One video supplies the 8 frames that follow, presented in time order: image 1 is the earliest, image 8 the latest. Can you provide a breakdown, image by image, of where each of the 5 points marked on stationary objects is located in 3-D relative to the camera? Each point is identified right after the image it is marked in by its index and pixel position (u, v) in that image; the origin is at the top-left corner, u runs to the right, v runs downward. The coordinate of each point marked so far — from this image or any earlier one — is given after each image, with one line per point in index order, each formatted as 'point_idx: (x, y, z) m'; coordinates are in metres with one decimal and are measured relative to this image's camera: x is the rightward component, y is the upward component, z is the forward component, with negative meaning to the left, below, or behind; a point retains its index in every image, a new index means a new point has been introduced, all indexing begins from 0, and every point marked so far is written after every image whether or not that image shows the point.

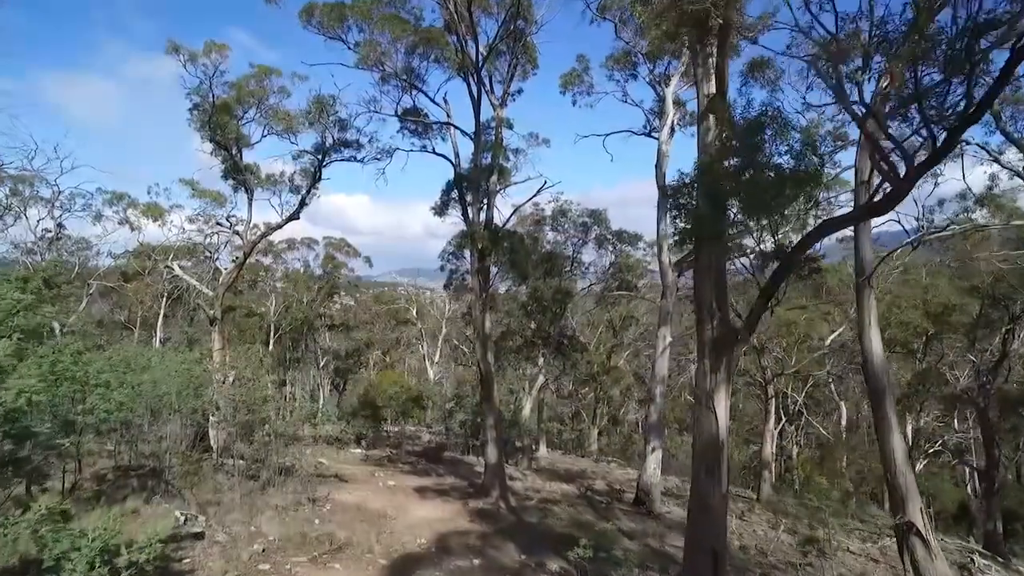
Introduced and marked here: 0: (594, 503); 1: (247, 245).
0: (+1.5, -4.0, +12.2) m
1: (-5.7, +0.9, +14.1) m
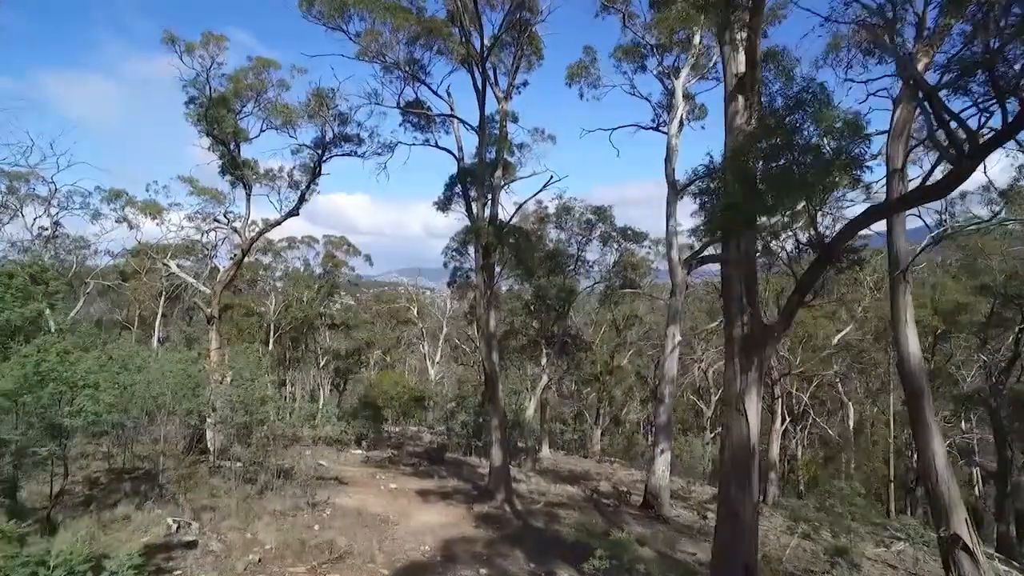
0: (+1.6, -4.0, +11.9) m
1: (-5.6, +1.0, +13.8) m
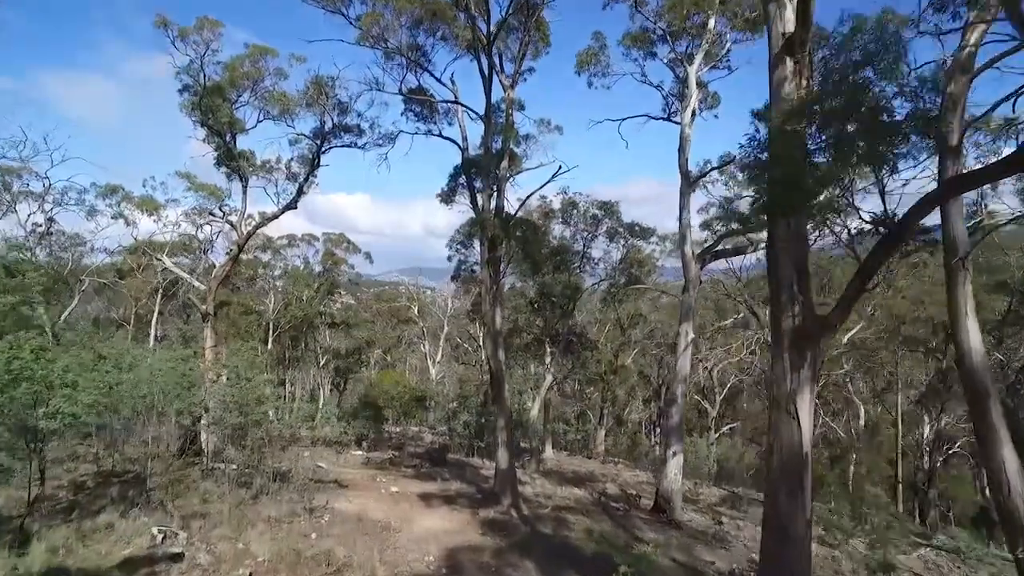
0: (+1.7, -3.9, +11.5) m
1: (-5.5, +1.0, +13.3) m
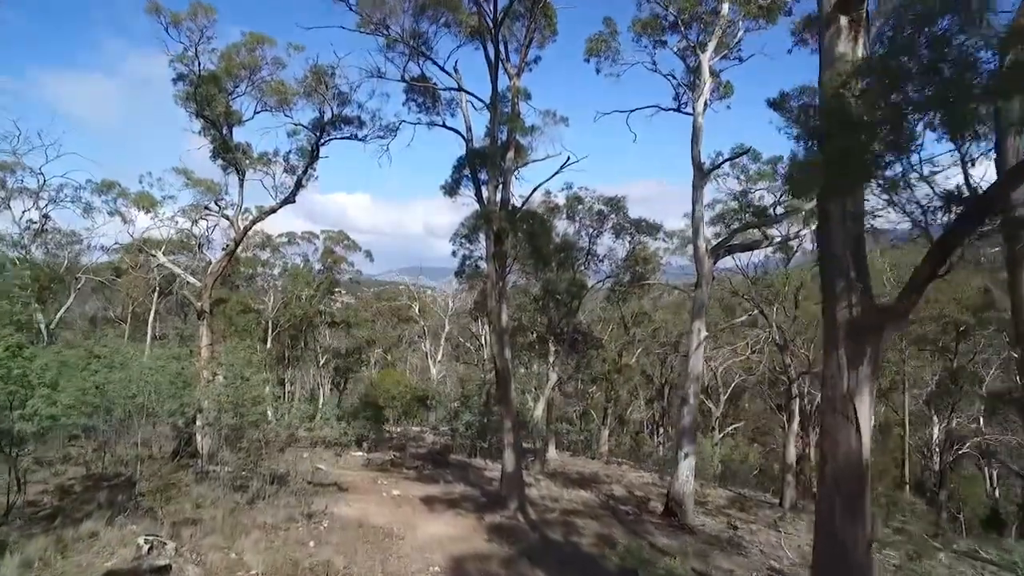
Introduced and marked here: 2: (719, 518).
0: (+1.8, -3.8, +11.1) m
1: (-5.4, +1.1, +12.9) m
2: (+4.0, -4.5, +12.8) m
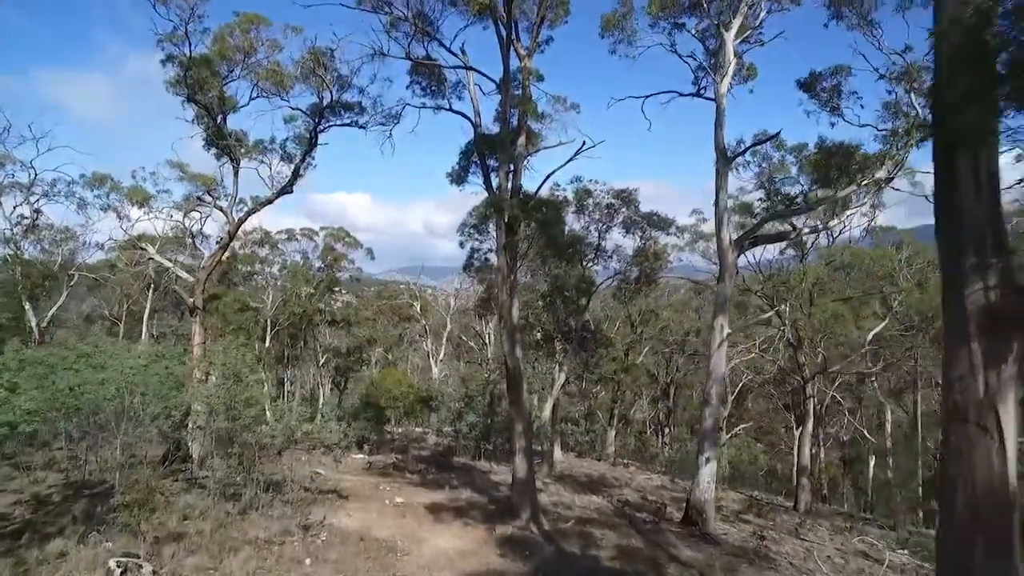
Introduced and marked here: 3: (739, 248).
0: (+2.0, -3.7, +10.4) m
1: (-5.2, +1.2, +12.3) m
2: (+4.2, -4.4, +12.1) m
3: (+3.5, +0.6, +10.0) m
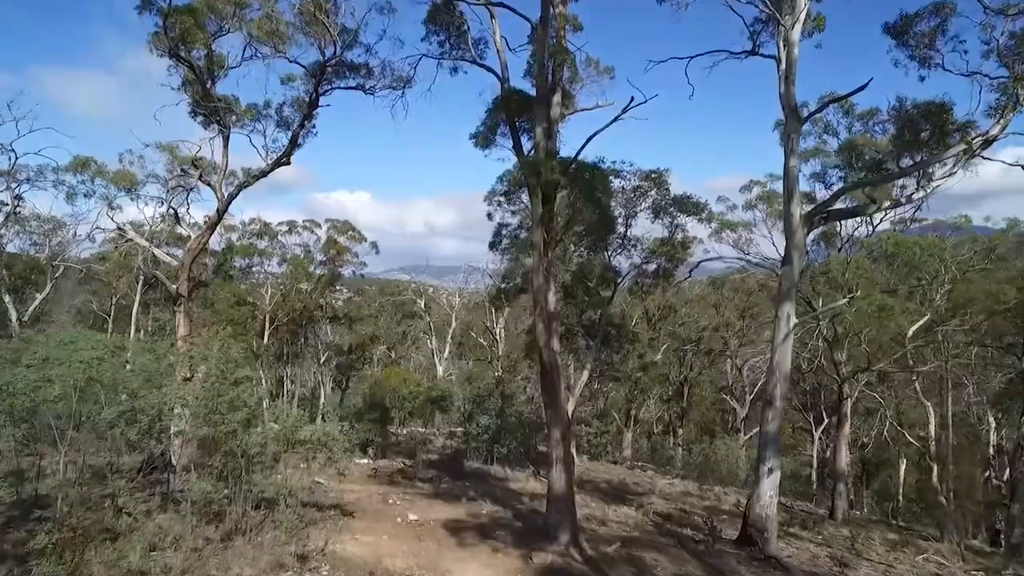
0: (+2.4, -3.5, +9.0) m
1: (-4.8, +1.4, +10.8) m
2: (+4.6, -4.1, +10.7) m
3: (+3.9, +0.8, +8.6) m
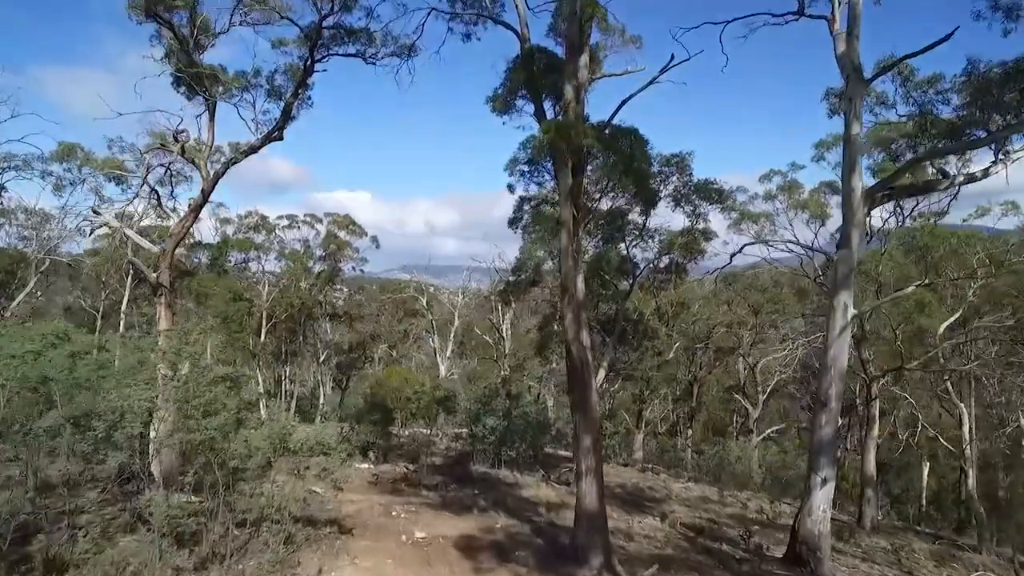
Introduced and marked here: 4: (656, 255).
0: (+2.6, -3.3, +8.0) m
1: (-4.5, +1.6, +9.8) m
2: (+4.8, -4.0, +9.6) m
3: (+4.1, +1.0, +7.6) m
4: (+4.2, +1.0, +18.9) m
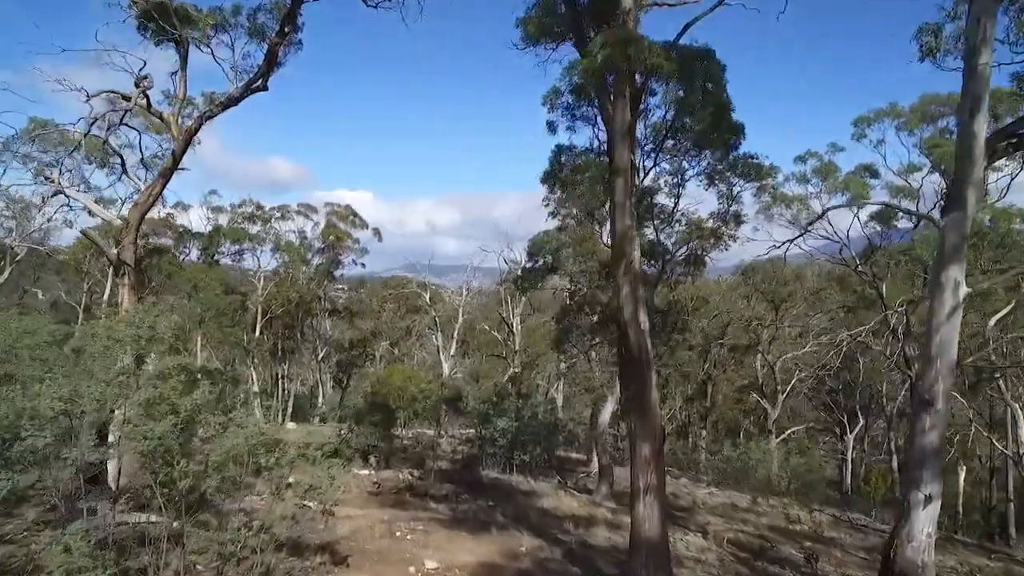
0: (+2.9, -3.1, +6.5) m
1: (-4.2, +1.8, +8.4) m
2: (+5.1, -3.7, +8.2) m
3: (+4.4, +1.3, +6.1) m
4: (+4.6, +1.2, +17.4) m
